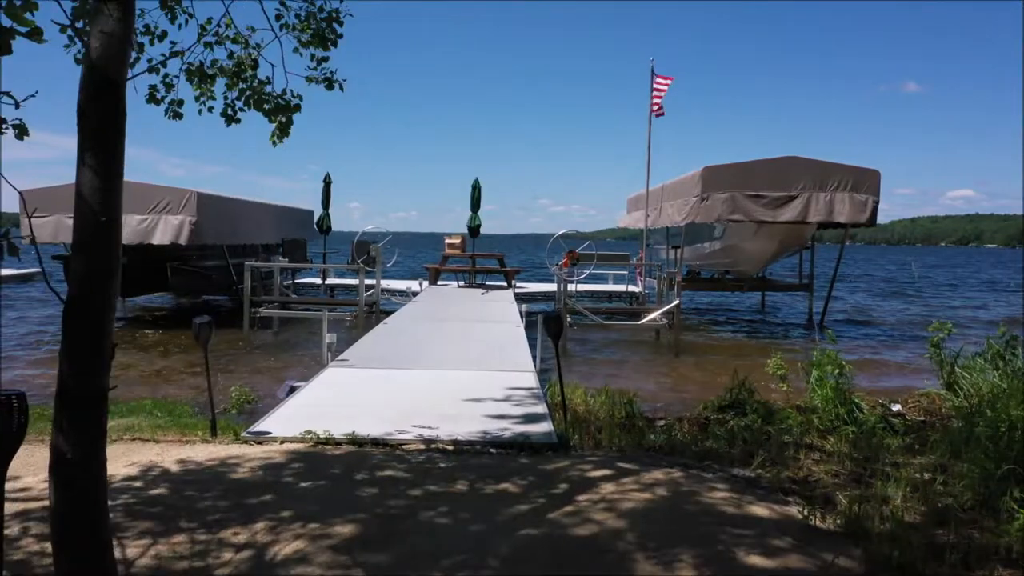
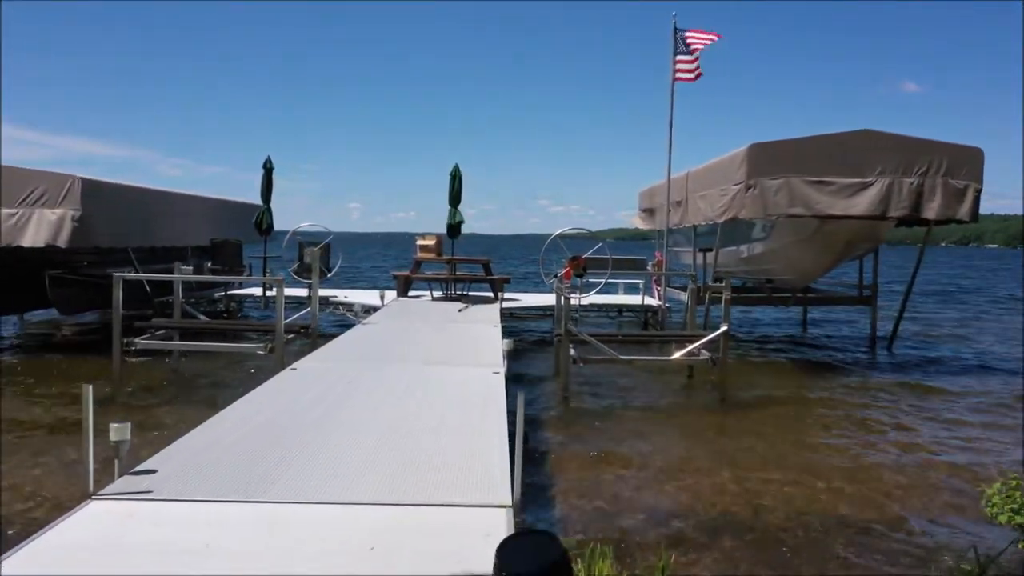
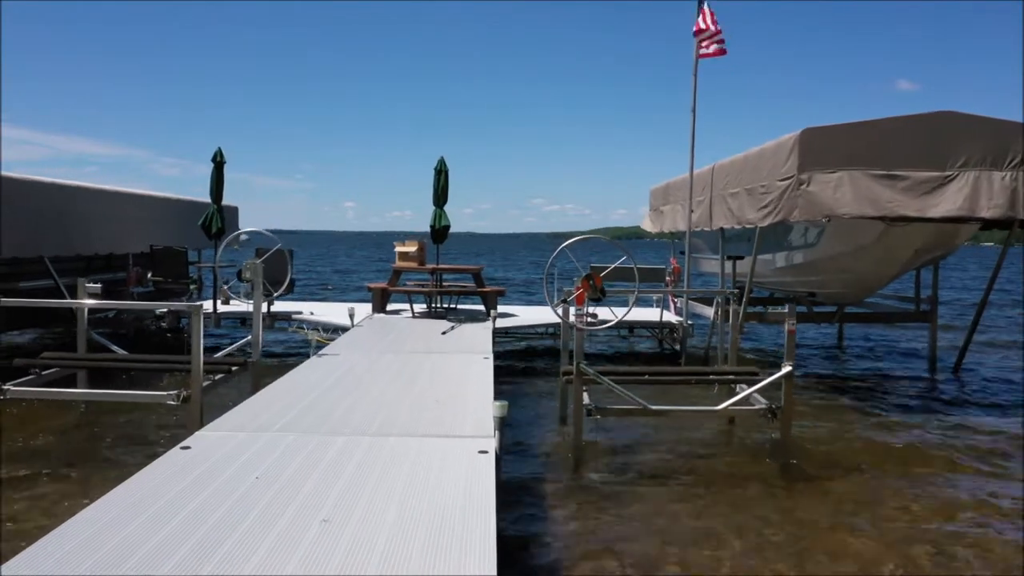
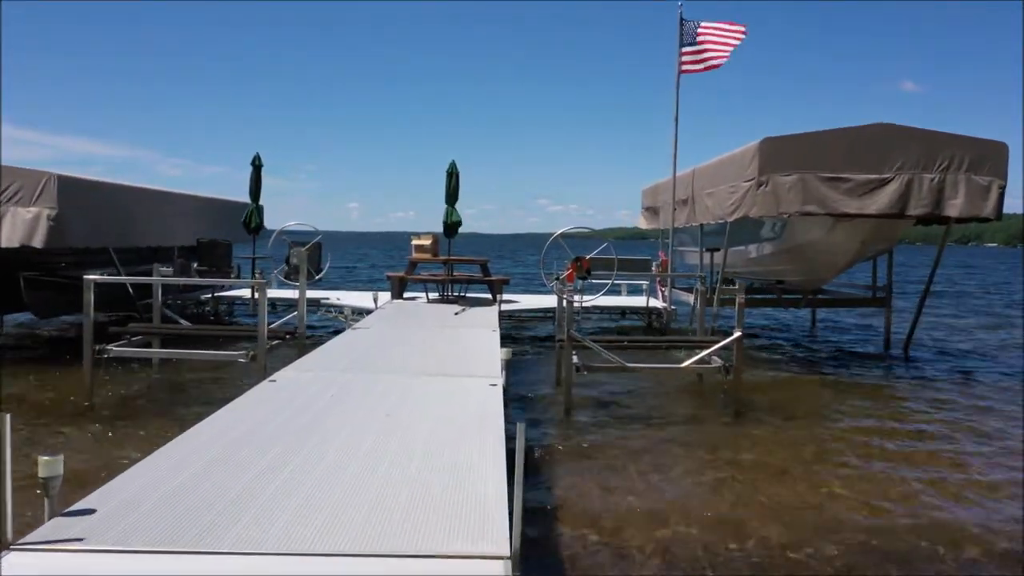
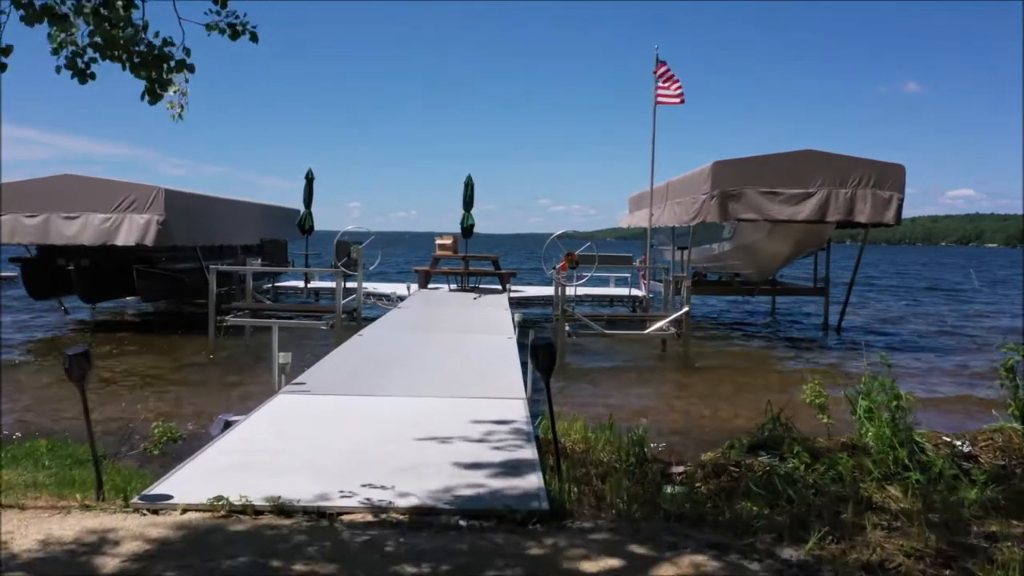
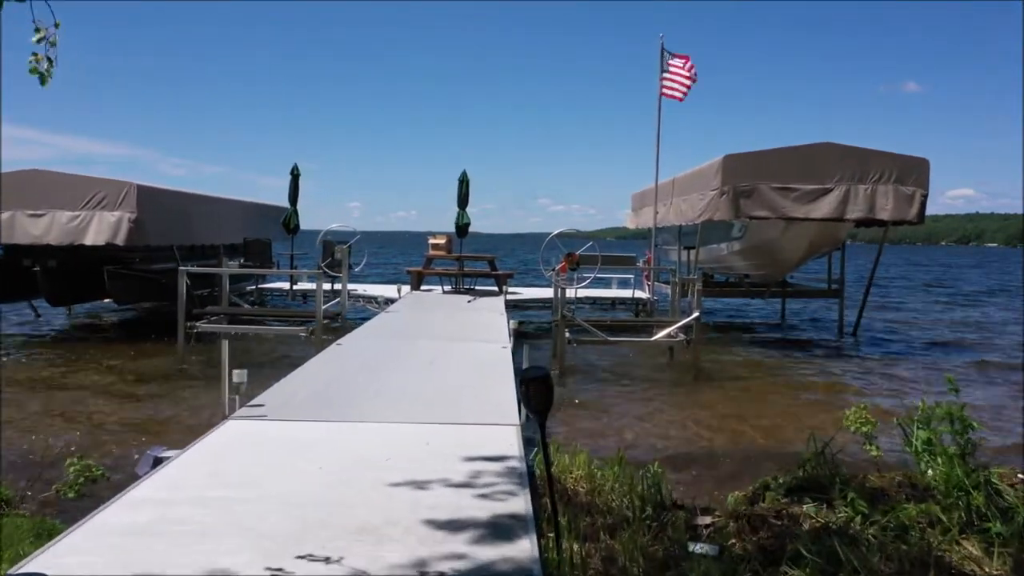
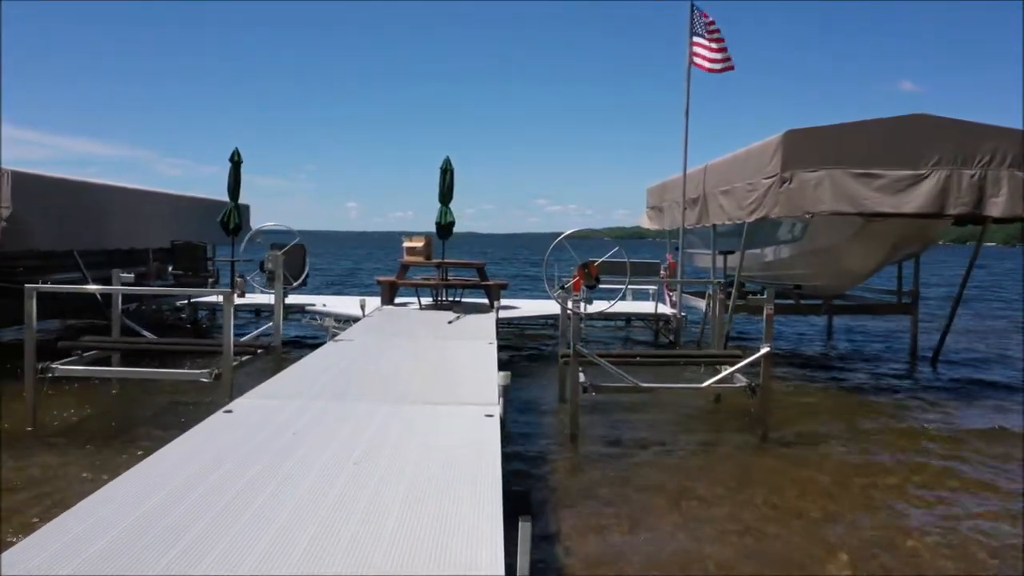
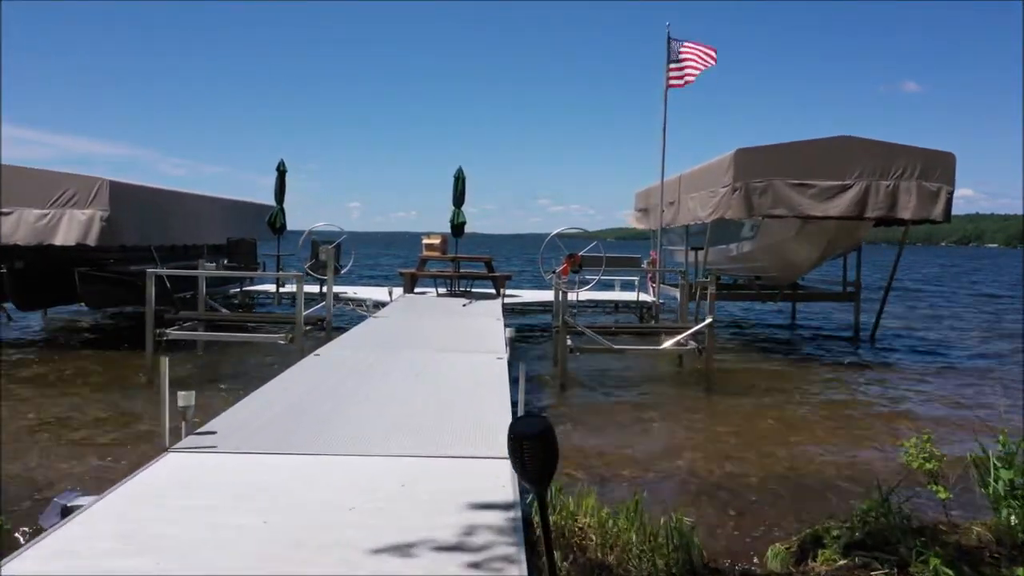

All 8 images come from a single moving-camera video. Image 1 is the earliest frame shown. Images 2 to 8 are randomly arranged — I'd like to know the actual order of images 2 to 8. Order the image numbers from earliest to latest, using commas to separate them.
5, 6, 8, 2, 4, 7, 3
